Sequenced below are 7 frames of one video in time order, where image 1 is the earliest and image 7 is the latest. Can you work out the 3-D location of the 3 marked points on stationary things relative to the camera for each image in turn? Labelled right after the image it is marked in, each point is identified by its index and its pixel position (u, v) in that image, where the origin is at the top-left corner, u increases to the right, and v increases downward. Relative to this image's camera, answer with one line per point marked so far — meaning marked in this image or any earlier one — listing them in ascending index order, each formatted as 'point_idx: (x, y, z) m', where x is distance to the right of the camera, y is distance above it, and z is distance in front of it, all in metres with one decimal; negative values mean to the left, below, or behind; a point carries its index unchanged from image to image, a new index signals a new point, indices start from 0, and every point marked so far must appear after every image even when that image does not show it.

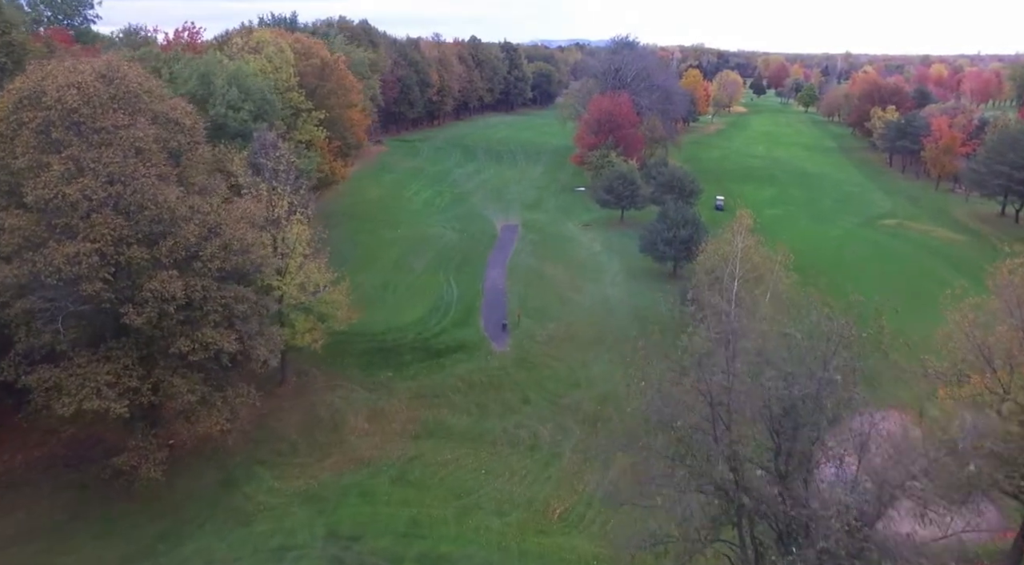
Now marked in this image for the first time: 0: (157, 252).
0: (-9.3, +0.8, +18.5) m
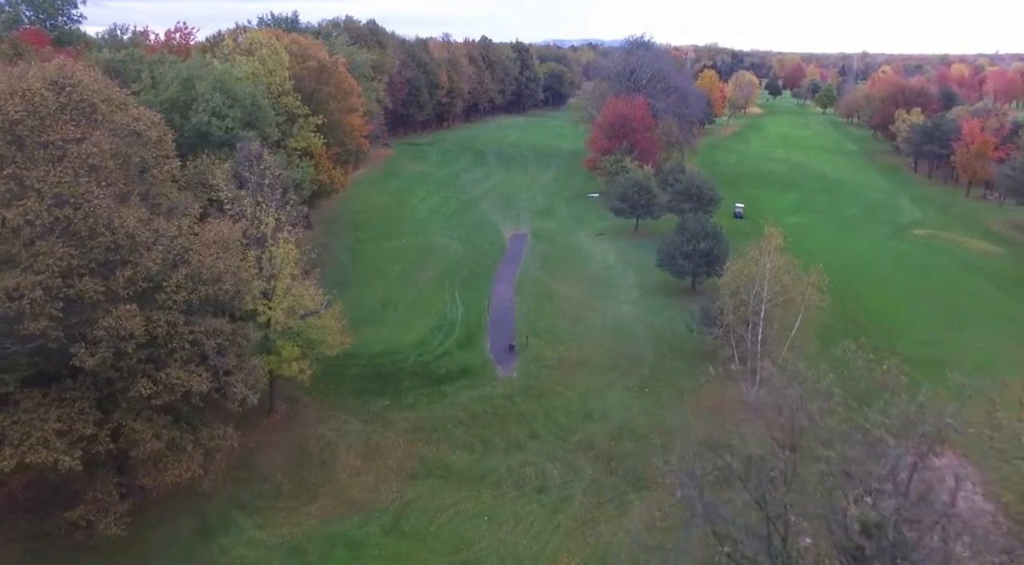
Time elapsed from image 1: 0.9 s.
0: (-9.2, 0.0, +16.3) m
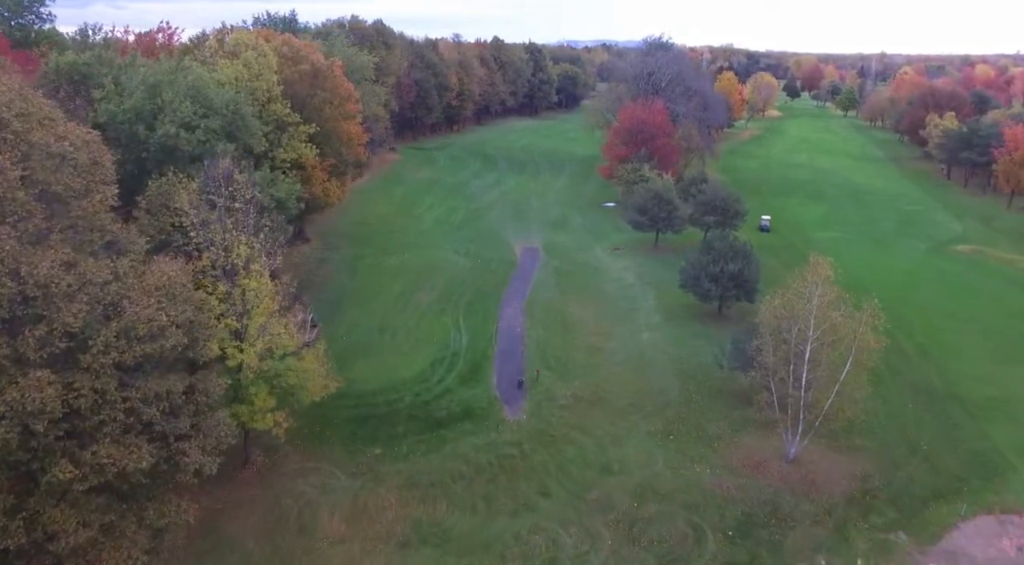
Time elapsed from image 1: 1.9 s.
0: (-9.1, -1.2, +13.0) m
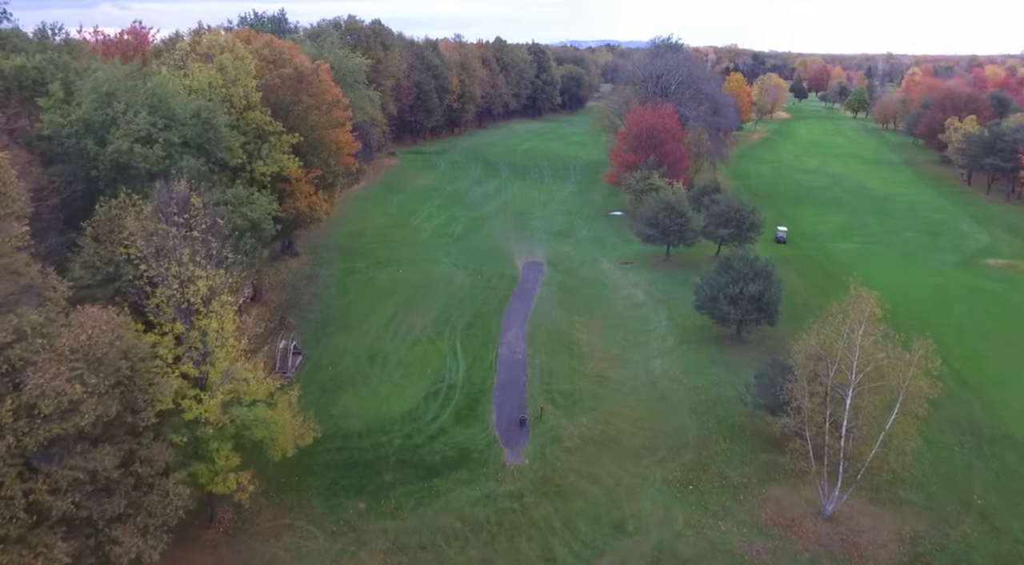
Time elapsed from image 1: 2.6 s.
0: (-9.1, -2.2, +10.2) m
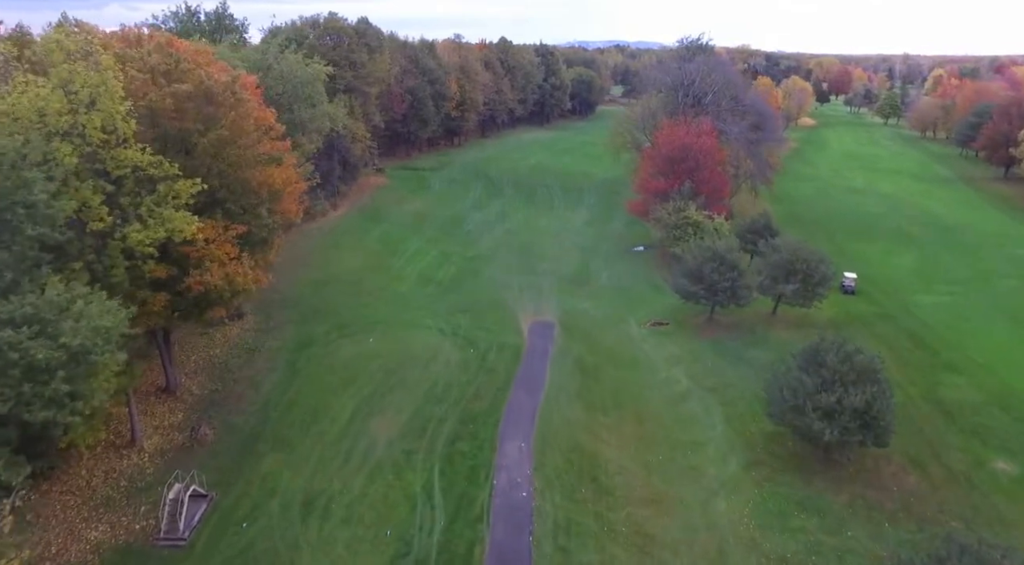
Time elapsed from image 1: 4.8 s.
0: (-9.3, -5.6, +0.5) m
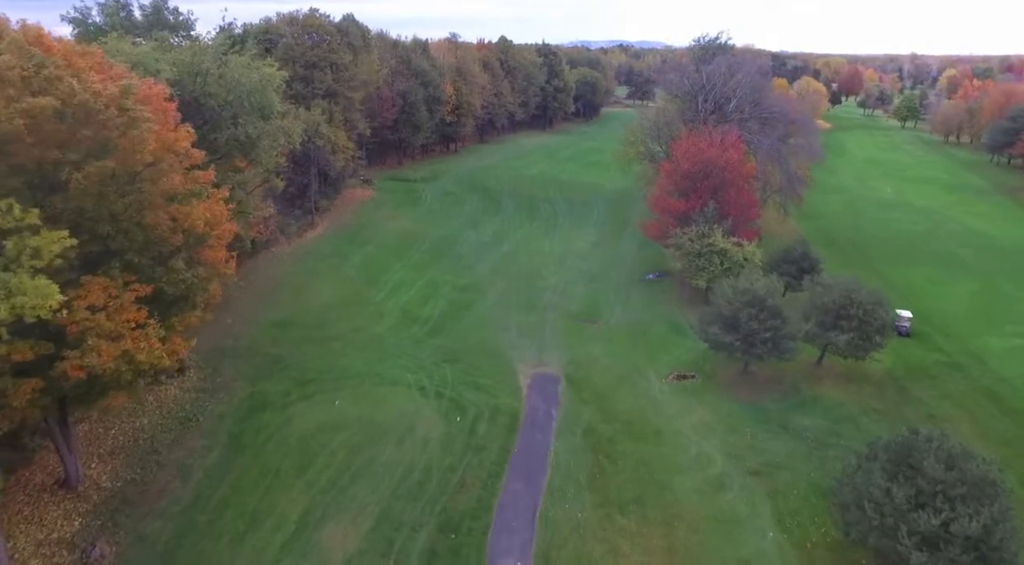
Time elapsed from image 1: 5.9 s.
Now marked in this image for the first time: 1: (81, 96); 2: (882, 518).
0: (-9.6, -7.6, -5.5) m
1: (-9.7, +4.3, +16.2) m
2: (+9.5, -5.9, +18.1) m
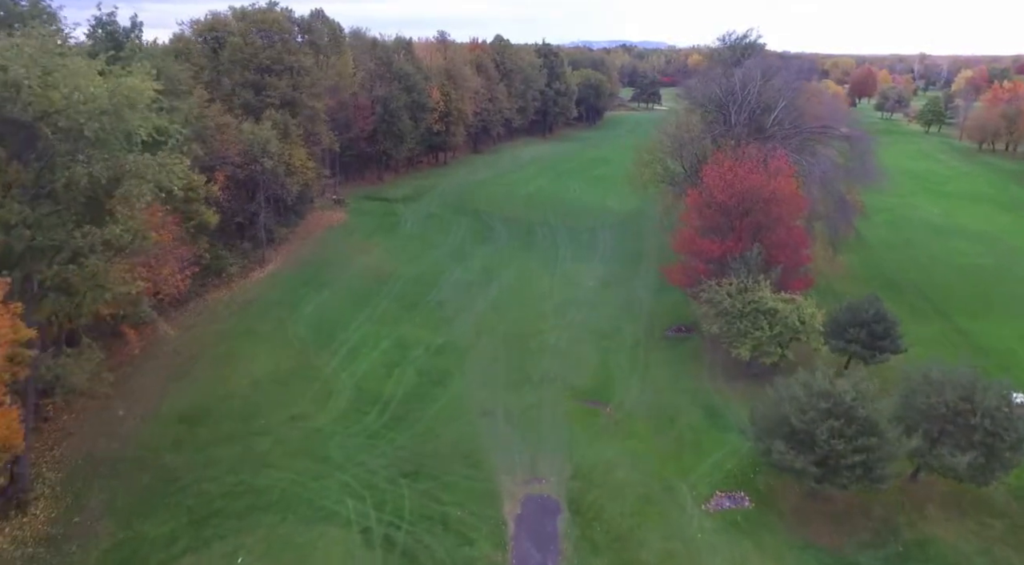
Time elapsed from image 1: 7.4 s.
0: (-10.3, -10.4, -14.0) m
1: (-10.3, +1.4, +7.7) m
2: (+8.9, -8.8, +9.5) m
